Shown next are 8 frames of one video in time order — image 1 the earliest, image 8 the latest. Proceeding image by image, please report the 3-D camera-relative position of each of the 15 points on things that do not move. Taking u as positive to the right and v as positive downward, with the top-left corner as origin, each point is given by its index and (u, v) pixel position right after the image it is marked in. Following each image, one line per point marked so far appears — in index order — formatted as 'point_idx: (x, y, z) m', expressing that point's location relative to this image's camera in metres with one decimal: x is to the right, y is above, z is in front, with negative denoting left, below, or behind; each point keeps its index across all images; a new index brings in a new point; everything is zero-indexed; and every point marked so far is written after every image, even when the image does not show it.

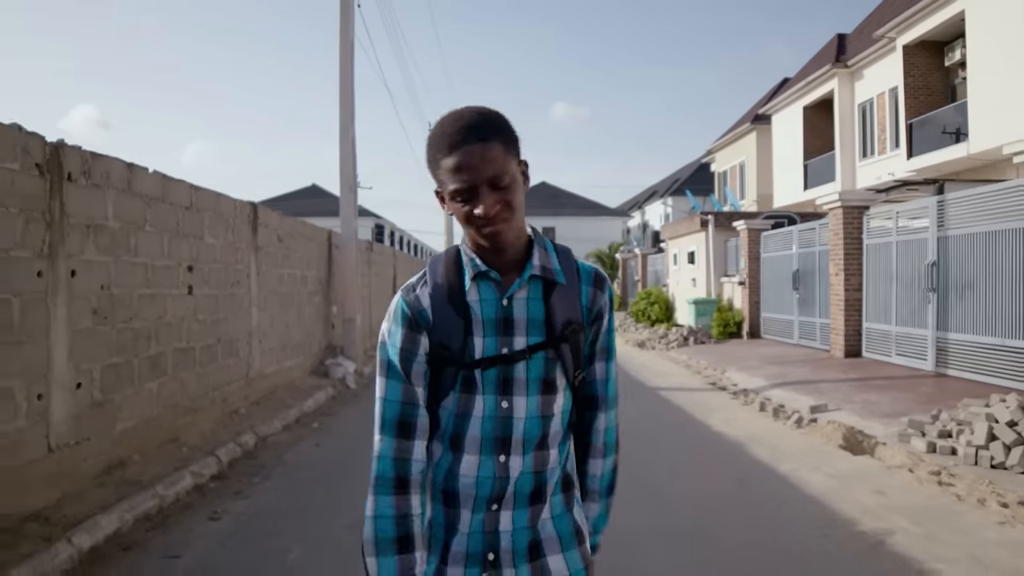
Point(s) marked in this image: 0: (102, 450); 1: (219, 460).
0: (-2.9, -1.1, +5.2) m
1: (-2.4, -1.4, +6.2) m
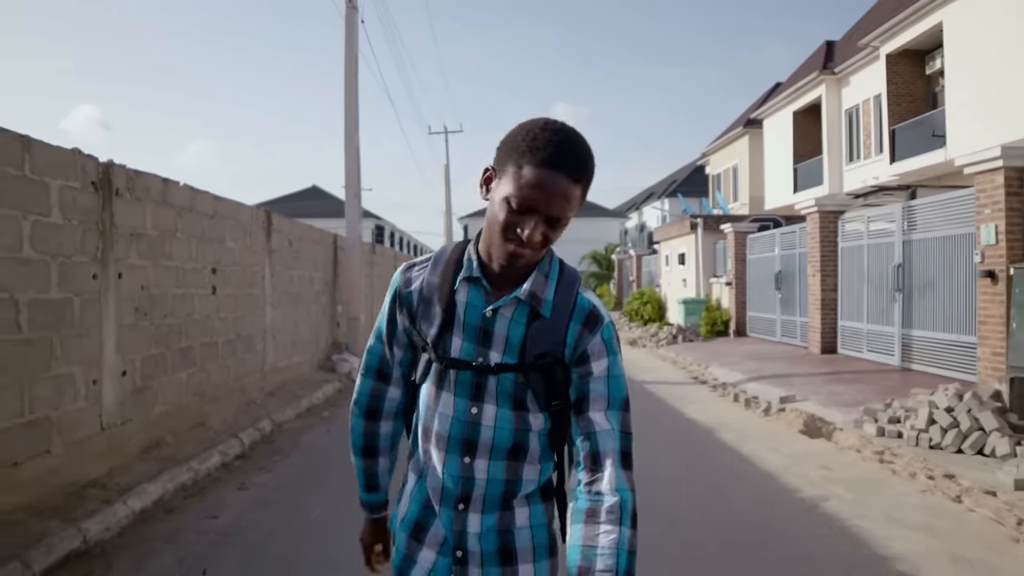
0: (-2.9, -1.1, +5.9) m
1: (-2.5, -1.4, +6.9) m
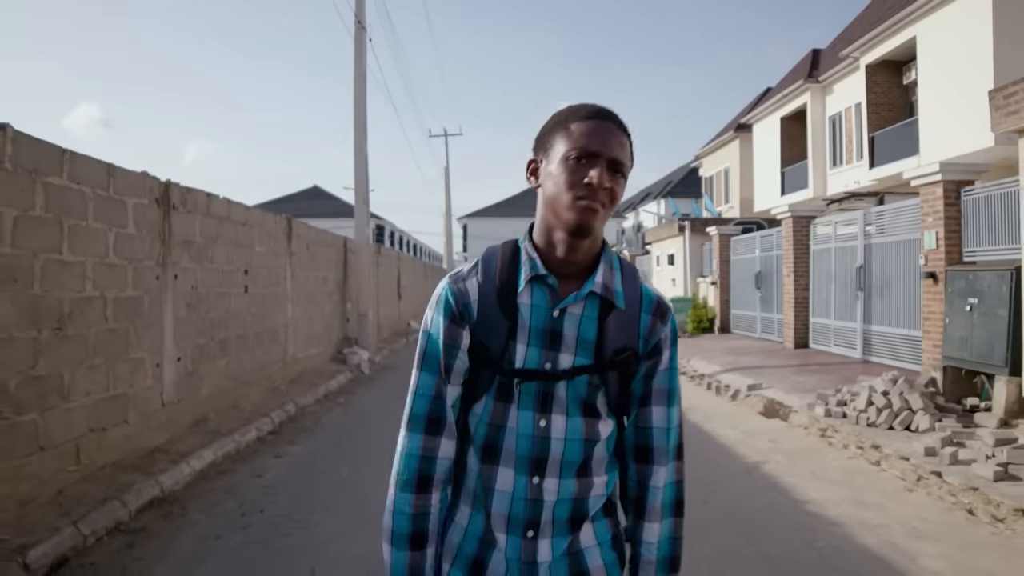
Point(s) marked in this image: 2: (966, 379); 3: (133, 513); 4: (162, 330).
0: (-3.0, -1.1, +7.0) m
1: (-2.6, -1.4, +7.9) m
2: (+5.1, -1.0, +8.3) m
3: (-2.5, -1.5, +4.9) m
4: (-3.0, -0.4, +6.4) m
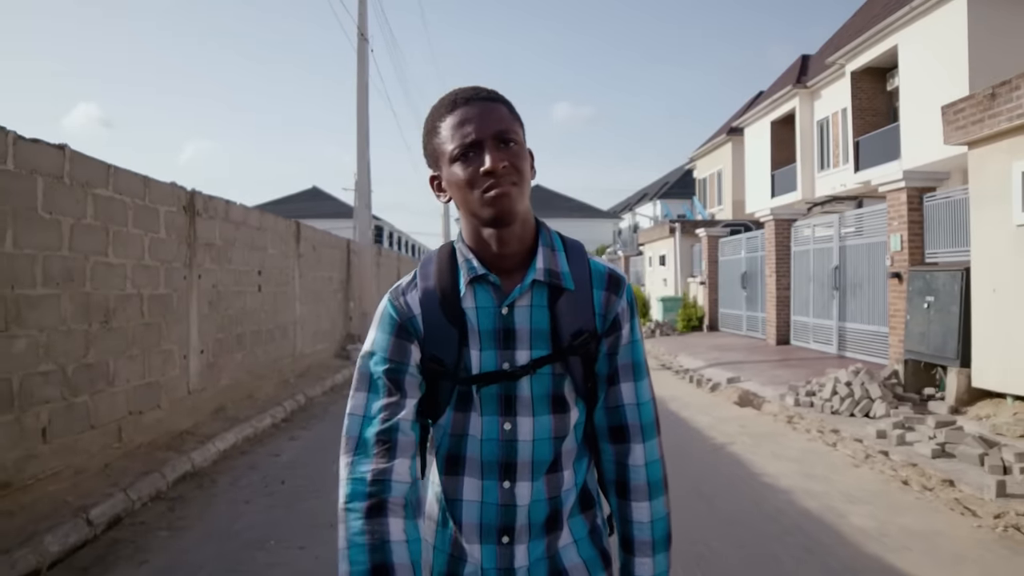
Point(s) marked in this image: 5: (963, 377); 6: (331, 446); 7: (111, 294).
0: (-3.1, -1.1, +7.6) m
1: (-2.6, -1.4, +8.6) m
2: (+5.0, -1.0, +9.0) m
3: (-2.6, -1.5, +5.6) m
4: (-3.1, -0.3, +7.0) m
5: (+4.9, -1.0, +8.1) m
6: (-1.7, -1.5, +7.1) m
7: (-3.1, 0.0, +5.7) m
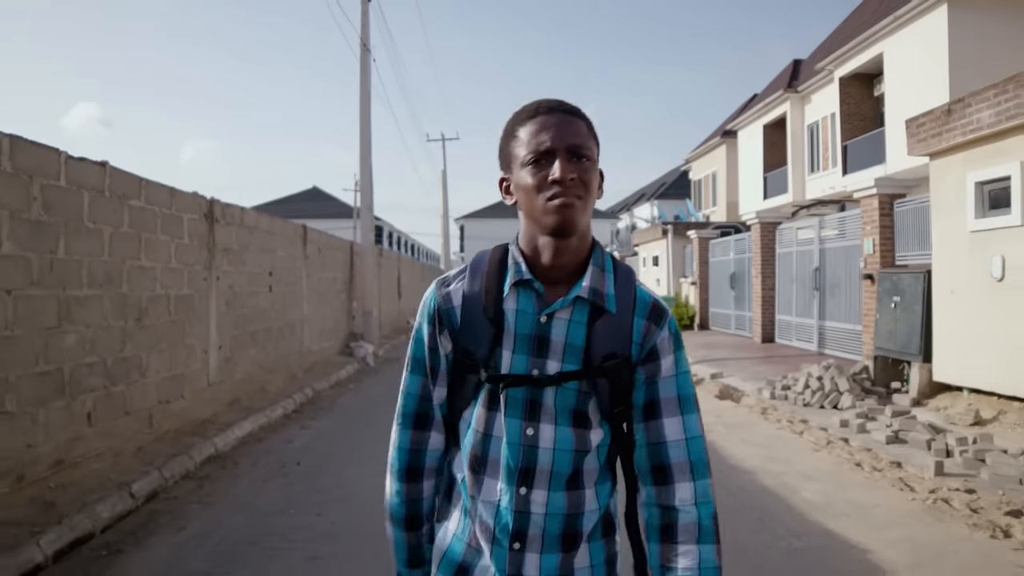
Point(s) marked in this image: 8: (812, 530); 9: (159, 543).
0: (-3.1, -1.1, +8.3) m
1: (-2.7, -1.4, +9.2) m
2: (+5.0, -1.0, +9.6) m
3: (-2.6, -1.5, +6.2) m
4: (-3.1, -0.4, +7.7) m
5: (+4.8, -1.0, +8.7) m
6: (-1.8, -1.5, +7.7) m
7: (-3.1, 0.0, +6.3) m
8: (+1.9, -1.5, +4.6) m
9: (-2.2, -1.6, +4.5) m
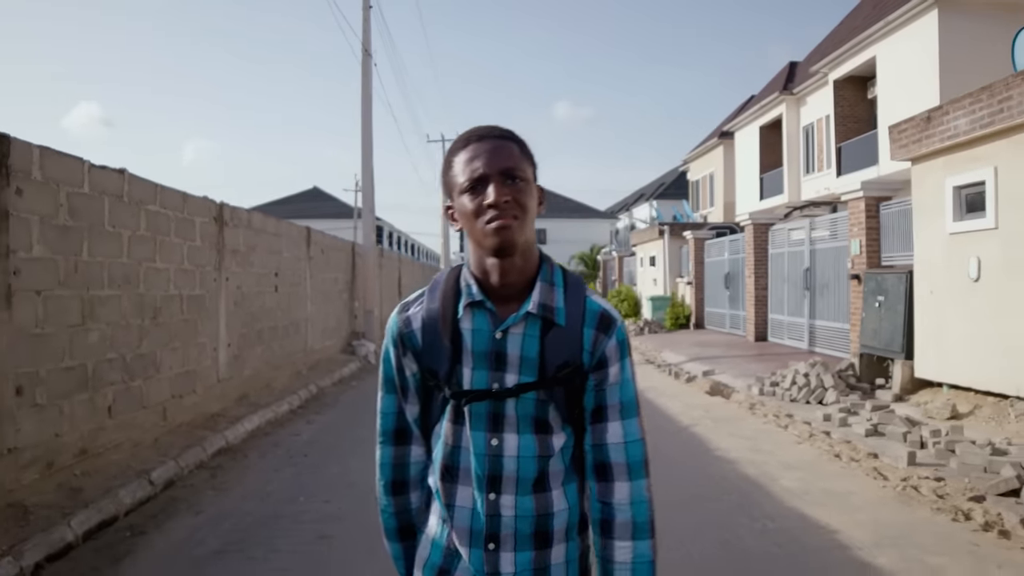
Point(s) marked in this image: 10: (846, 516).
0: (-3.2, -1.1, +8.6) m
1: (-2.7, -1.4, +9.6) m
2: (+4.9, -1.0, +10.0) m
3: (-2.7, -1.5, +6.5) m
4: (-3.2, -0.4, +8.0) m
5: (+4.8, -1.0, +9.1) m
6: (-1.8, -1.5, +8.0) m
7: (-3.2, 0.0, +6.6) m
8: (+1.8, -1.5, +5.0) m
9: (-2.2, -1.6, +4.9) m
10: (+2.2, -1.5, +4.9) m
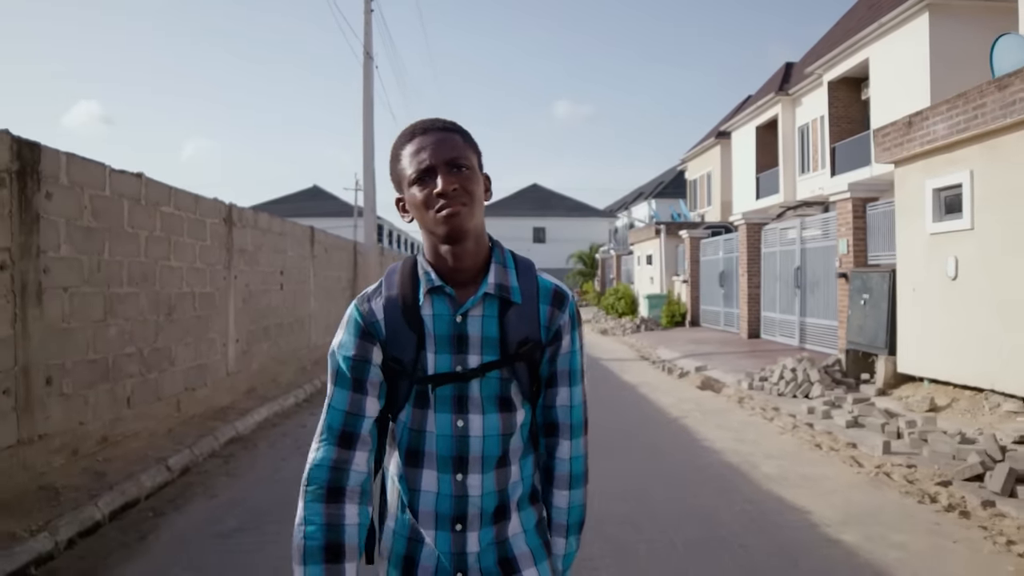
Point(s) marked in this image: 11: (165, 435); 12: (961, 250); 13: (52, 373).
0: (-3.2, -1.1, +8.9) m
1: (-2.8, -1.4, +9.9) m
2: (+4.9, -1.0, +10.3) m
3: (-2.7, -1.5, +6.9) m
4: (-3.2, -0.3, +8.3) m
5: (+4.8, -0.9, +9.4) m
6: (-1.9, -1.5, +8.4) m
7: (-3.2, 0.0, +7.0) m
8: (+1.8, -1.5, +5.3) m
9: (-2.2, -1.5, +5.2) m
10: (+2.2, -1.5, +5.3) m
11: (-3.1, -1.3, +6.6) m
12: (+4.9, +0.4, +8.1) m
13: (-3.1, -0.6, +5.1) m
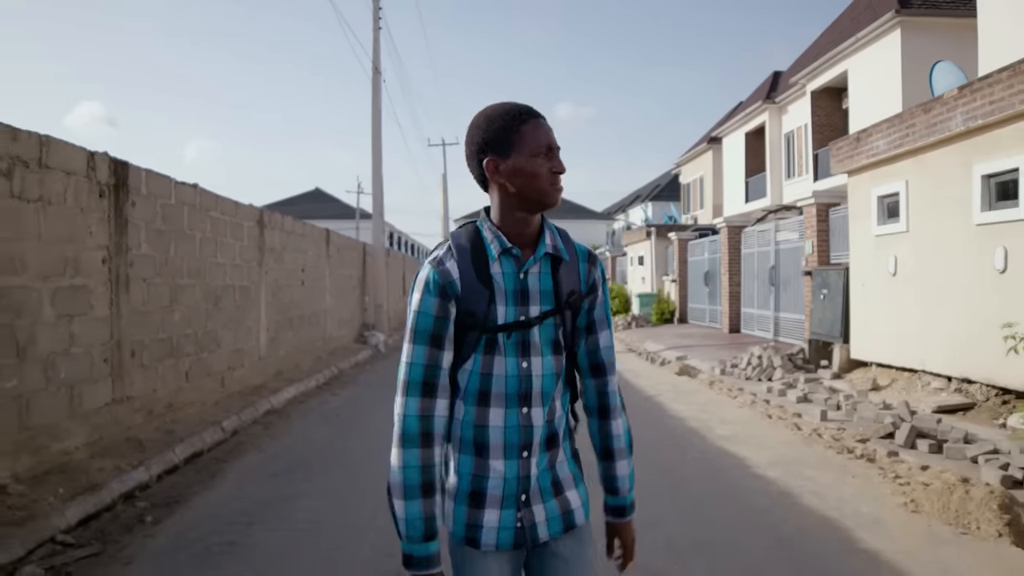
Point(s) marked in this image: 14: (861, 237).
0: (-3.3, -1.0, +10.1) m
1: (-2.8, -1.3, +11.1) m
2: (+4.8, -0.9, +11.5) m
3: (-2.7, -1.4, +8.1) m
4: (-3.2, -0.3, +9.5) m
5: (+4.7, -0.9, +10.6) m
6: (-1.9, -1.4, +9.6) m
7: (-3.2, 0.0, +8.2) m
8: (+1.8, -1.4, +6.5) m
9: (-2.3, -1.5, +6.4) m
10: (+2.1, -1.4, +6.5) m
11: (-3.1, -1.2, +7.8) m
12: (+4.9, +0.5, +9.3) m
13: (-3.2, -0.5, +6.3) m
14: (+4.8, +0.7, +10.2) m
